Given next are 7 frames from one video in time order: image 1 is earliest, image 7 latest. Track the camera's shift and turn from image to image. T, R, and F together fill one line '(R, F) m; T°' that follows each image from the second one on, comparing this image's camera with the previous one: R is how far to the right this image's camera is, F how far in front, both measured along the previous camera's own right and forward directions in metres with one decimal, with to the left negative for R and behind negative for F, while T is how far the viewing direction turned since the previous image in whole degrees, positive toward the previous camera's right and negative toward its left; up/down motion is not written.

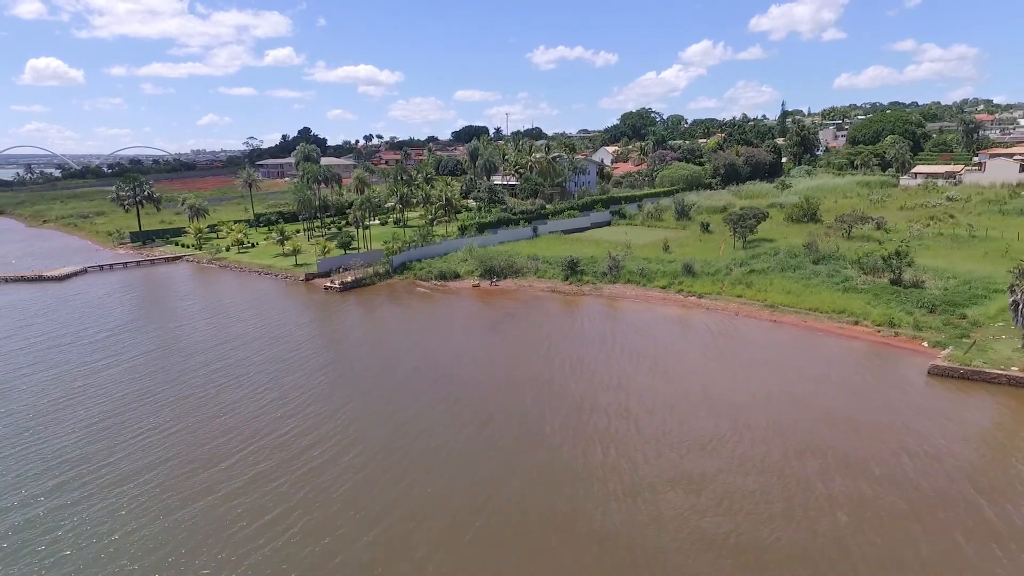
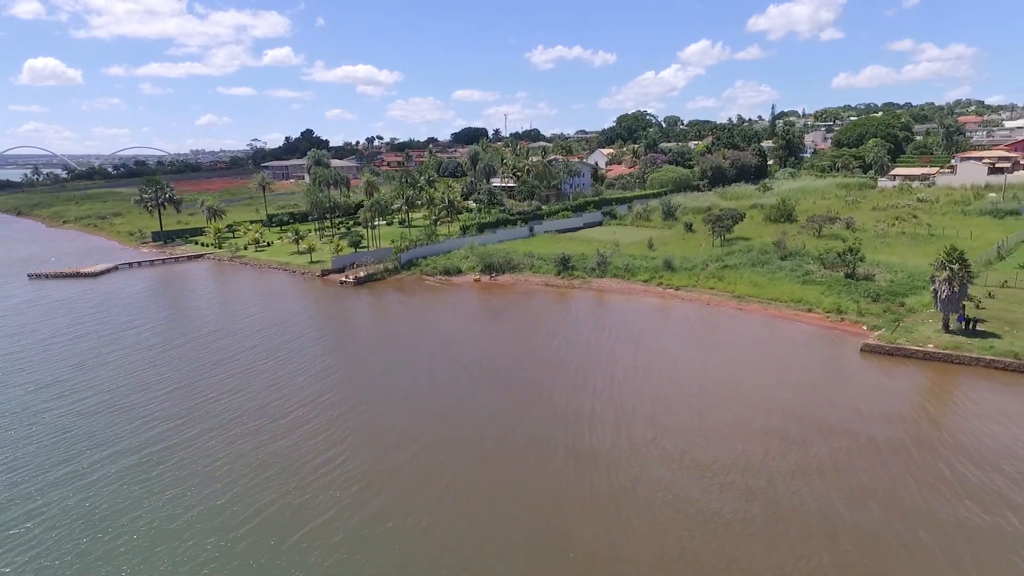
(+0.1, -3.2) m; 0°
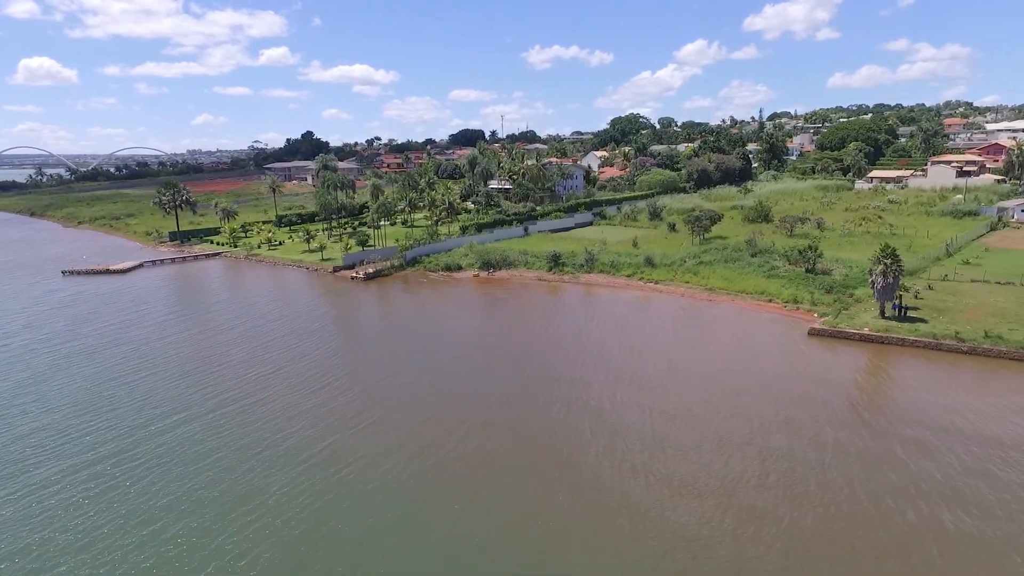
(+0.1, -3.3) m; 0°
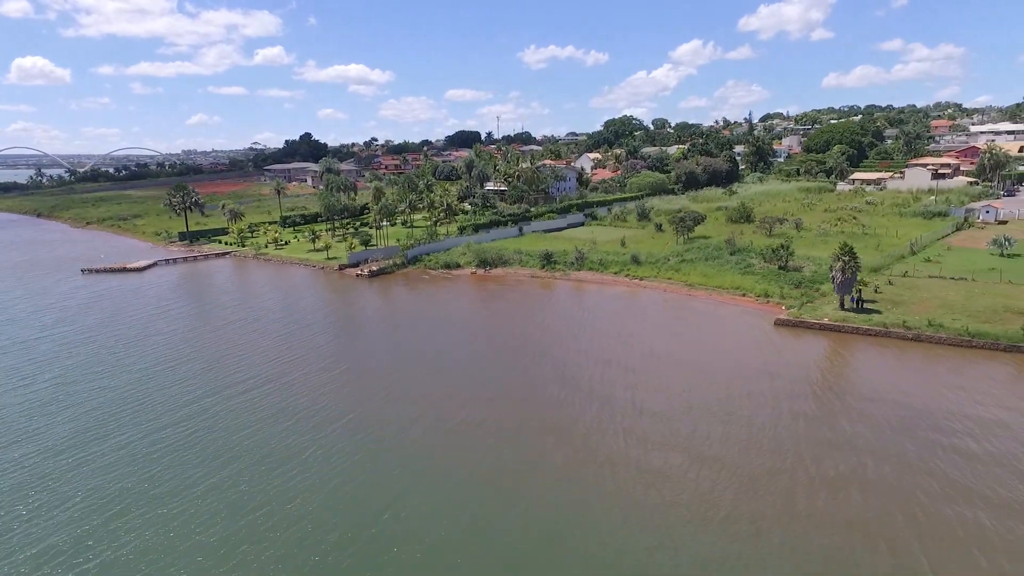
(0.0, -2.5) m; 0°
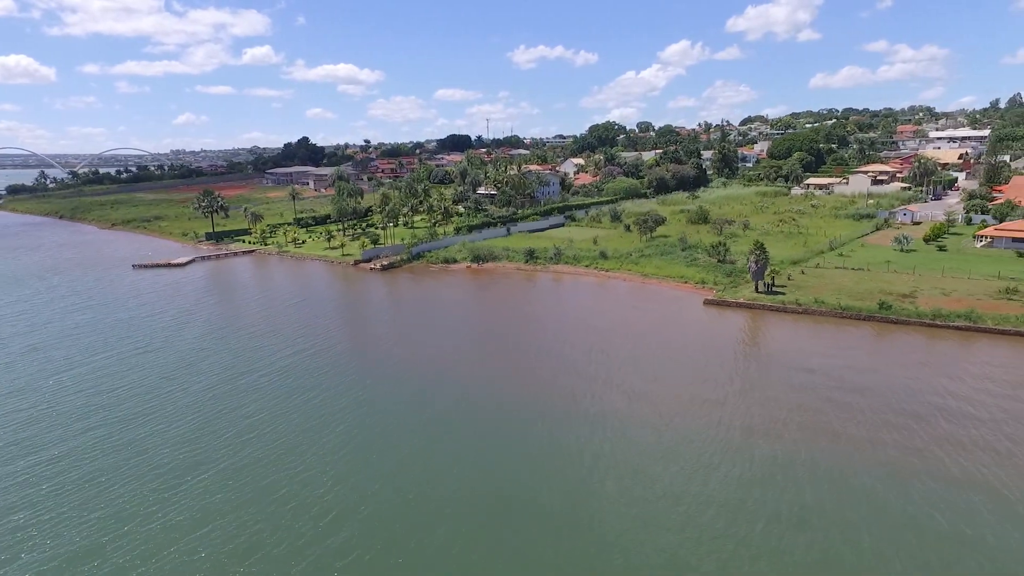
(+0.1, -7.7) m; +1°
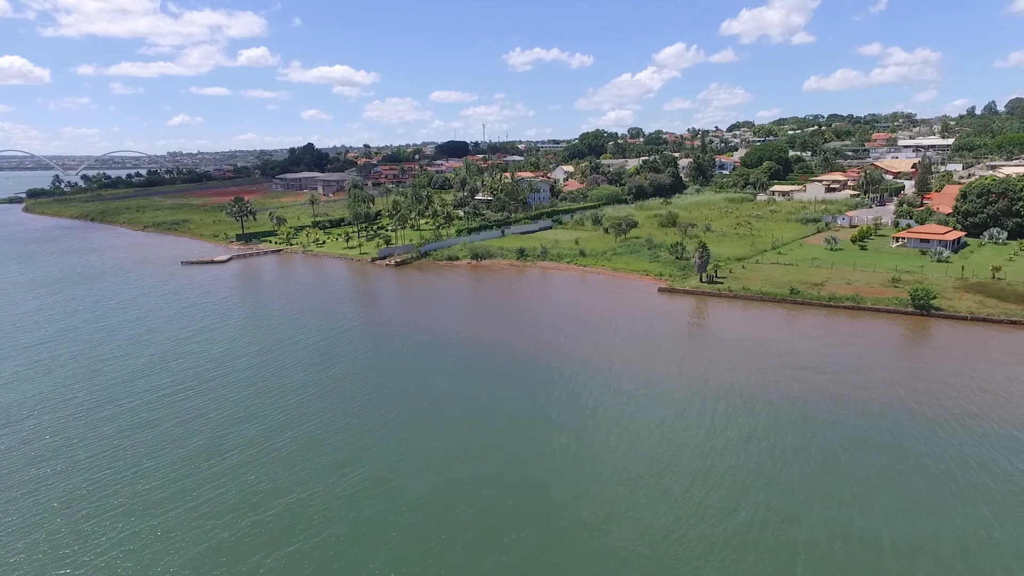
(+0.2, -8.6) m; 0°
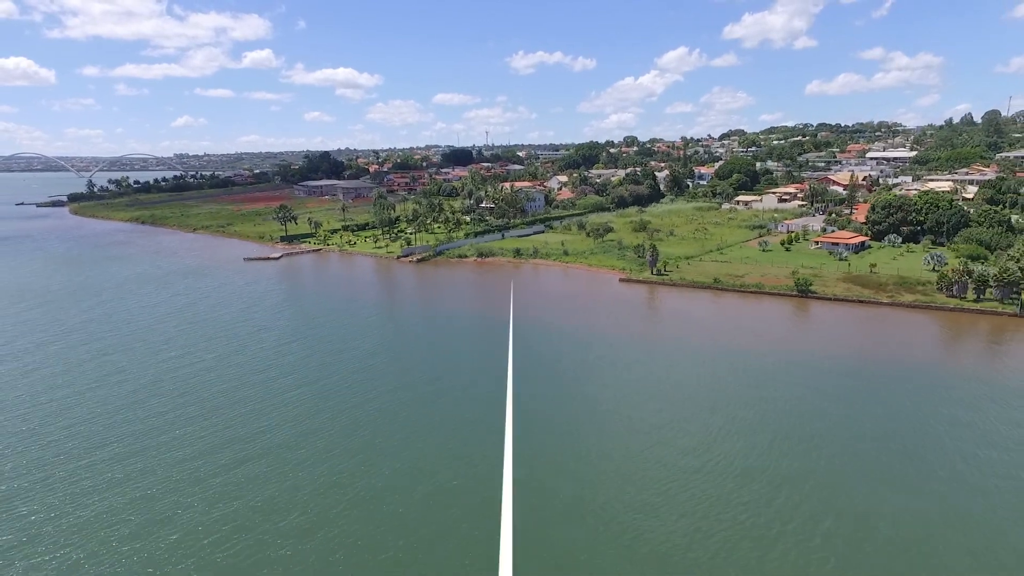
(+0.5, -13.9) m; 0°
